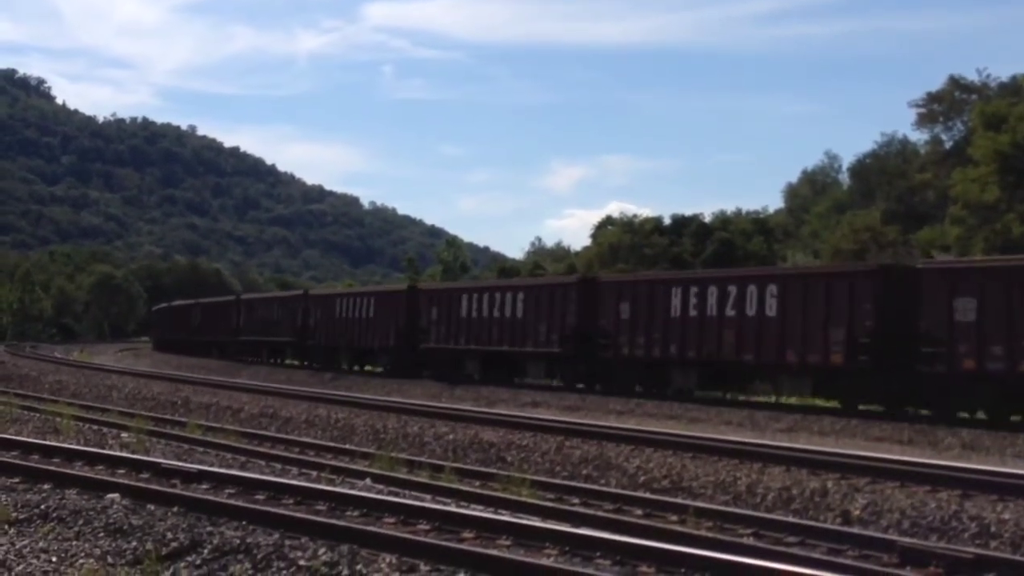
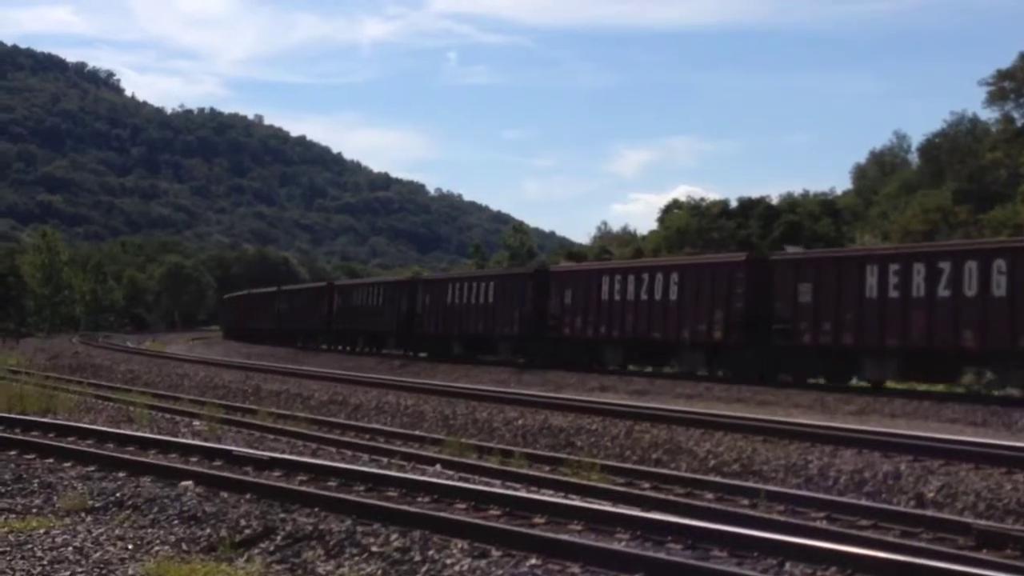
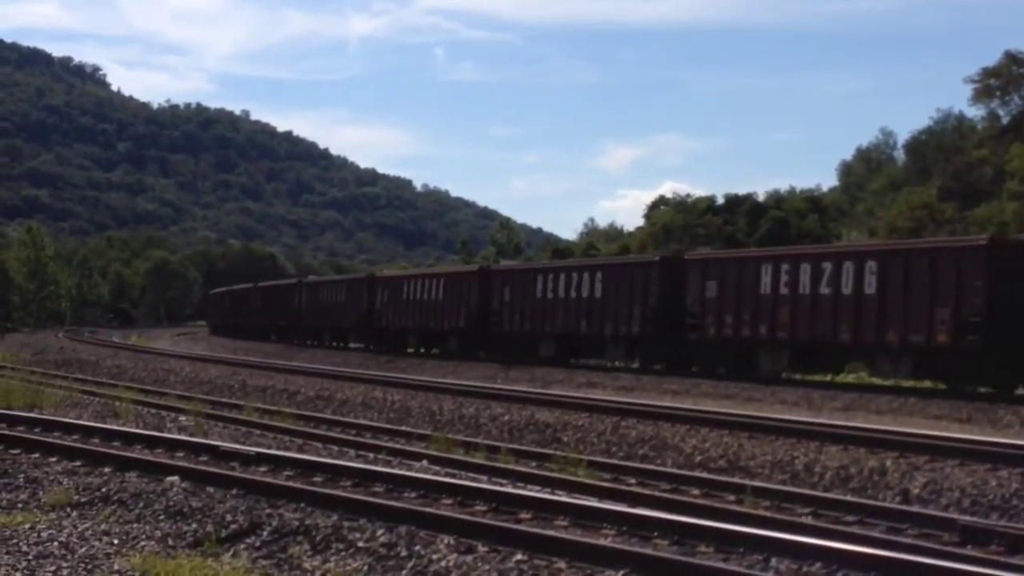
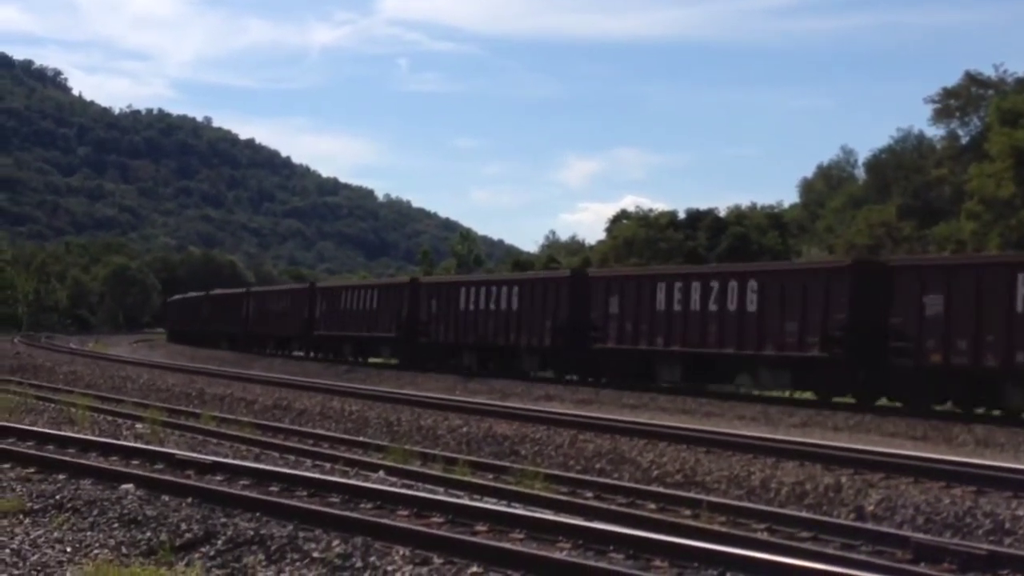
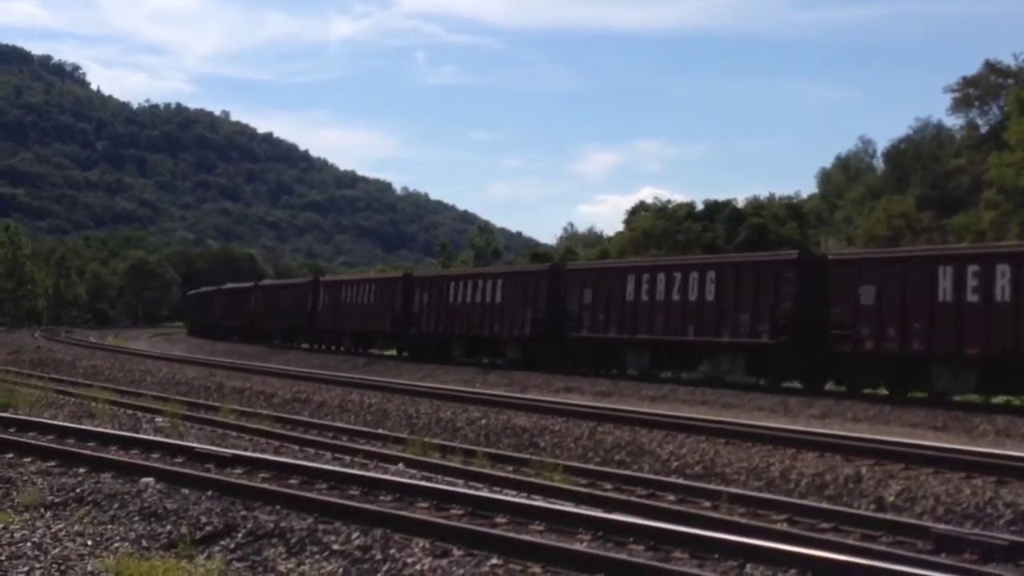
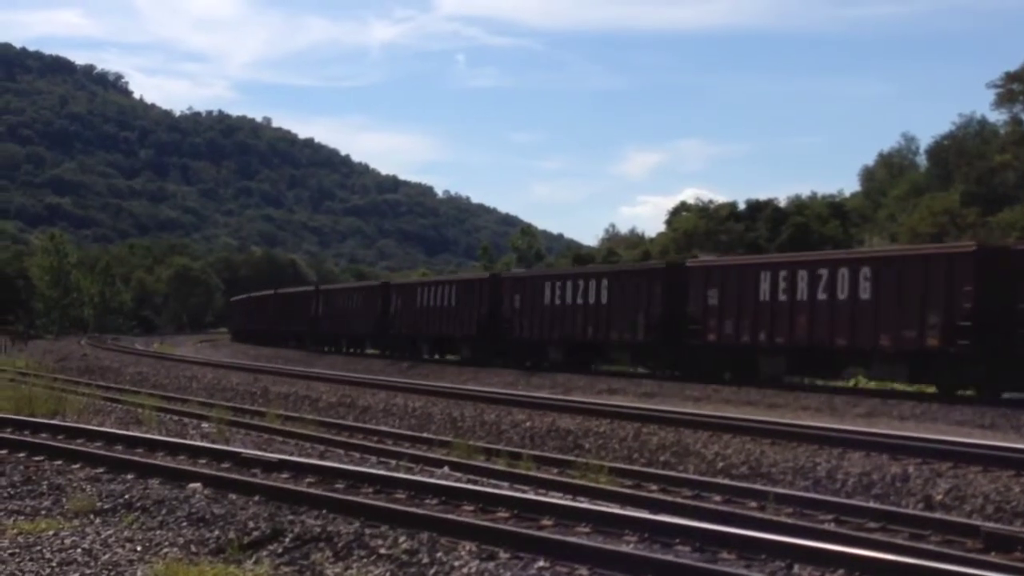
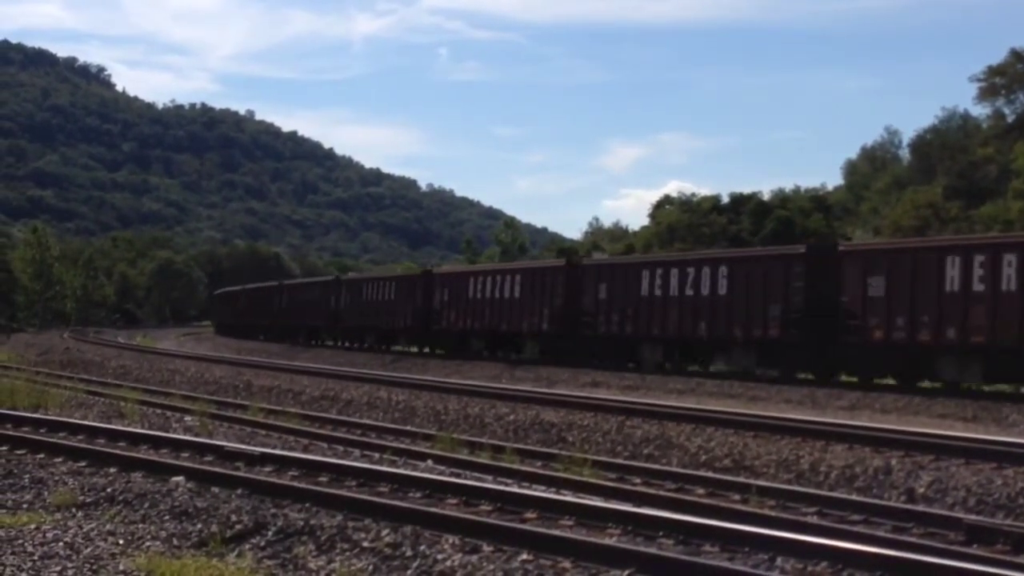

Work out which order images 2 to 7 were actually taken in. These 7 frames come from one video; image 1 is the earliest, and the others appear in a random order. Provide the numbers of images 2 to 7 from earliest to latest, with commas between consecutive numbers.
4, 5, 3, 7, 2, 6
